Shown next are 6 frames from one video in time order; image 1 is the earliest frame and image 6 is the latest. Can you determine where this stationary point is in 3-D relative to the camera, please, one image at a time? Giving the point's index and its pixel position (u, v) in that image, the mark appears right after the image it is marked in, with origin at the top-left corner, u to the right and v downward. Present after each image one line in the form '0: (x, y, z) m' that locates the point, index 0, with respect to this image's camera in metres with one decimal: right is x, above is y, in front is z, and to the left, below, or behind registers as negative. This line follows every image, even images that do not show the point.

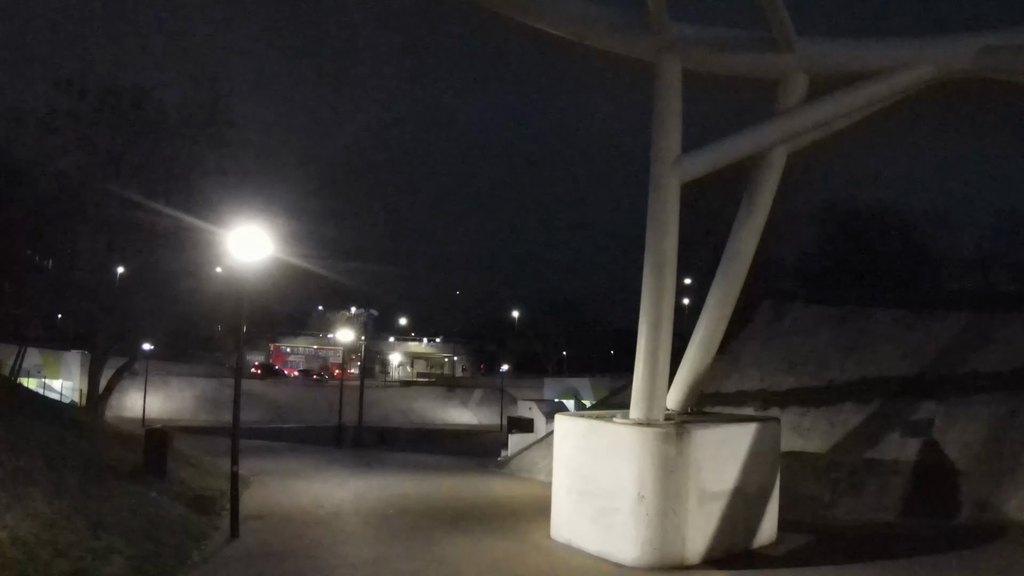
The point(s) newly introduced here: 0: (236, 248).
0: (-4.9, +0.8, +14.3) m
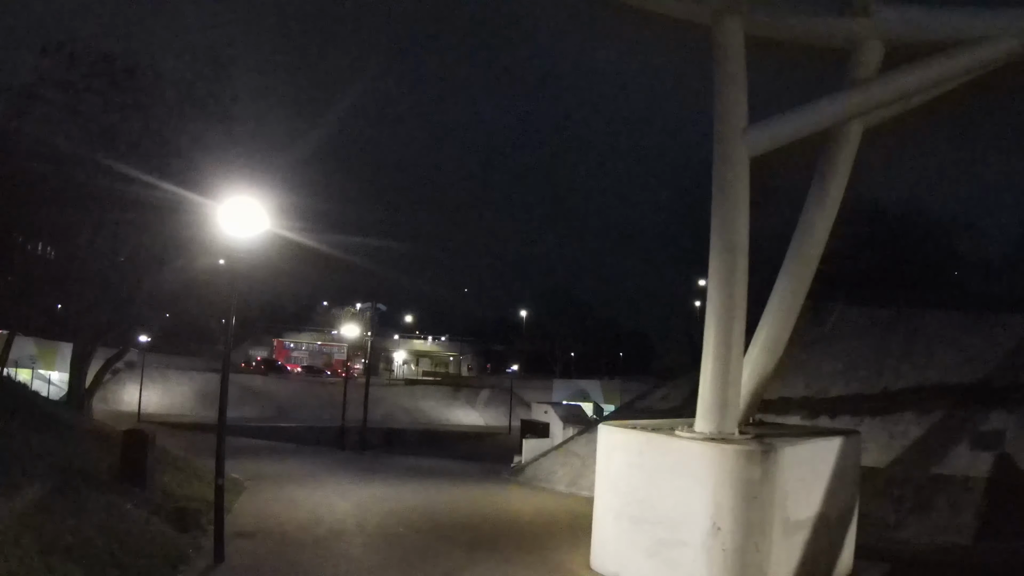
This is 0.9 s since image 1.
0: (-4.3, +1.1, +12.3) m
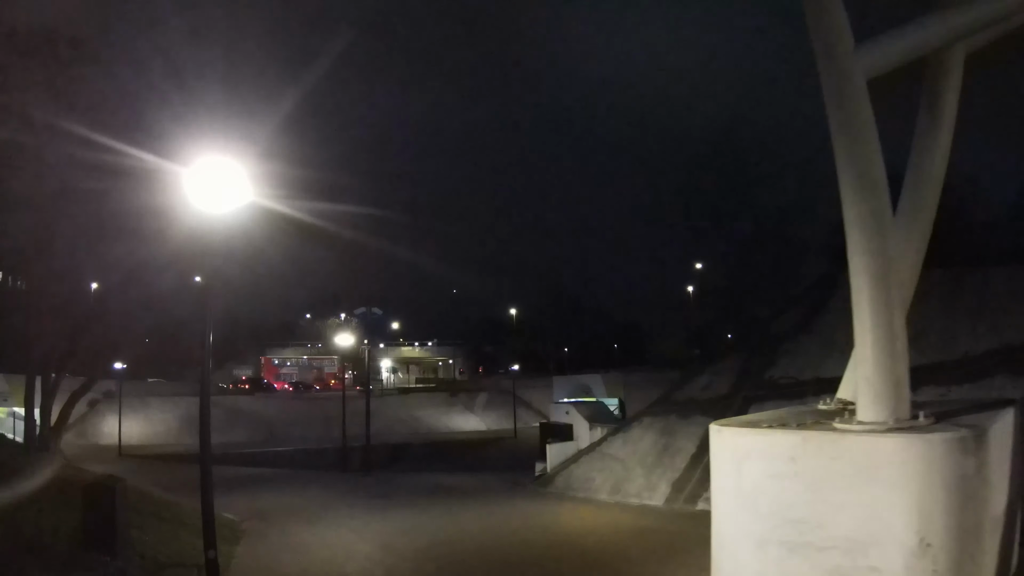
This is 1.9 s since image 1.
0: (-3.7, +1.1, +9.4) m
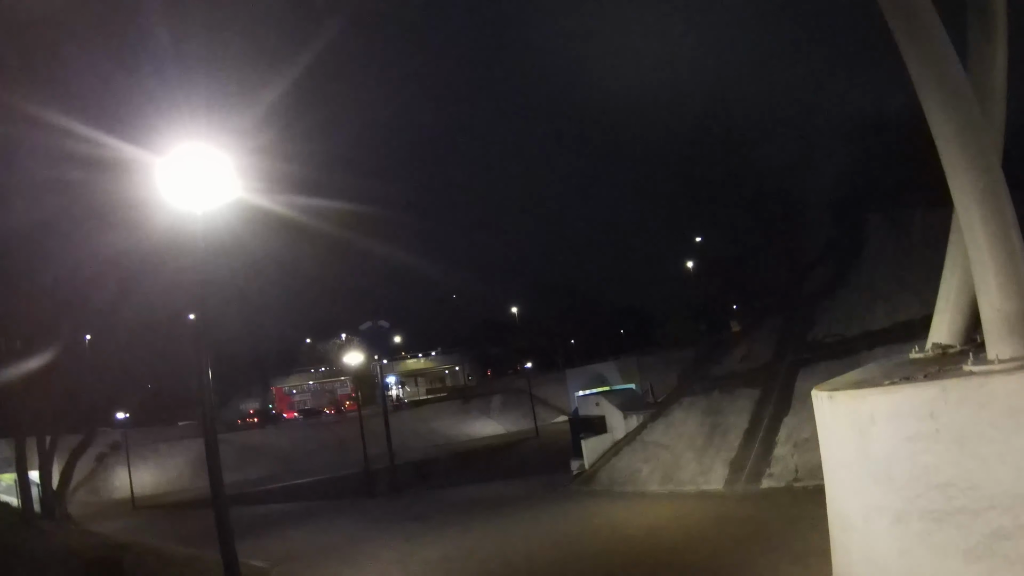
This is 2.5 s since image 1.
0: (-3.3, +0.9, +7.9) m
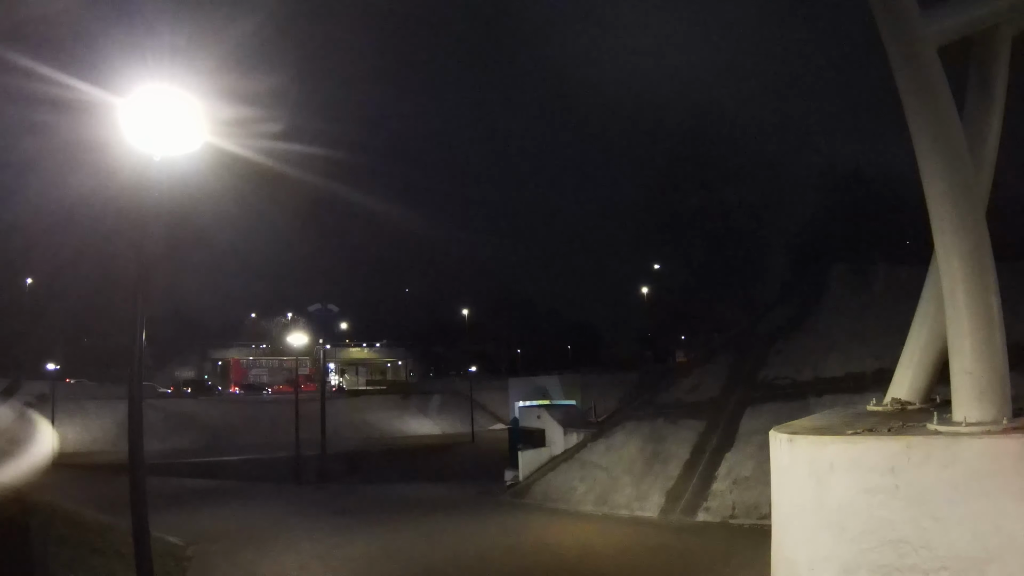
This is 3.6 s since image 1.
0: (-3.4, +1.3, +7.3) m
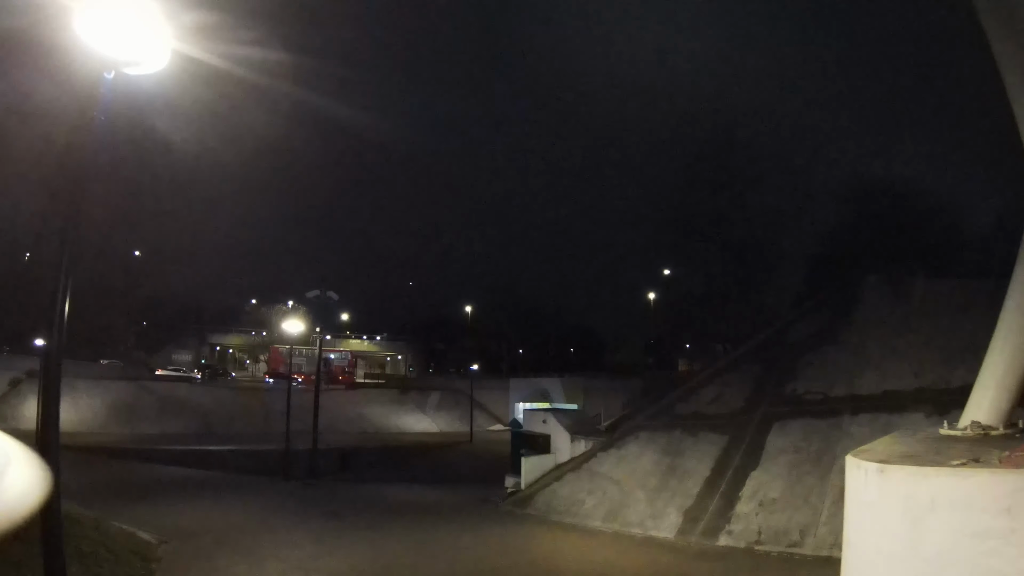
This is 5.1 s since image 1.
0: (-3.1, +1.7, +5.9) m
